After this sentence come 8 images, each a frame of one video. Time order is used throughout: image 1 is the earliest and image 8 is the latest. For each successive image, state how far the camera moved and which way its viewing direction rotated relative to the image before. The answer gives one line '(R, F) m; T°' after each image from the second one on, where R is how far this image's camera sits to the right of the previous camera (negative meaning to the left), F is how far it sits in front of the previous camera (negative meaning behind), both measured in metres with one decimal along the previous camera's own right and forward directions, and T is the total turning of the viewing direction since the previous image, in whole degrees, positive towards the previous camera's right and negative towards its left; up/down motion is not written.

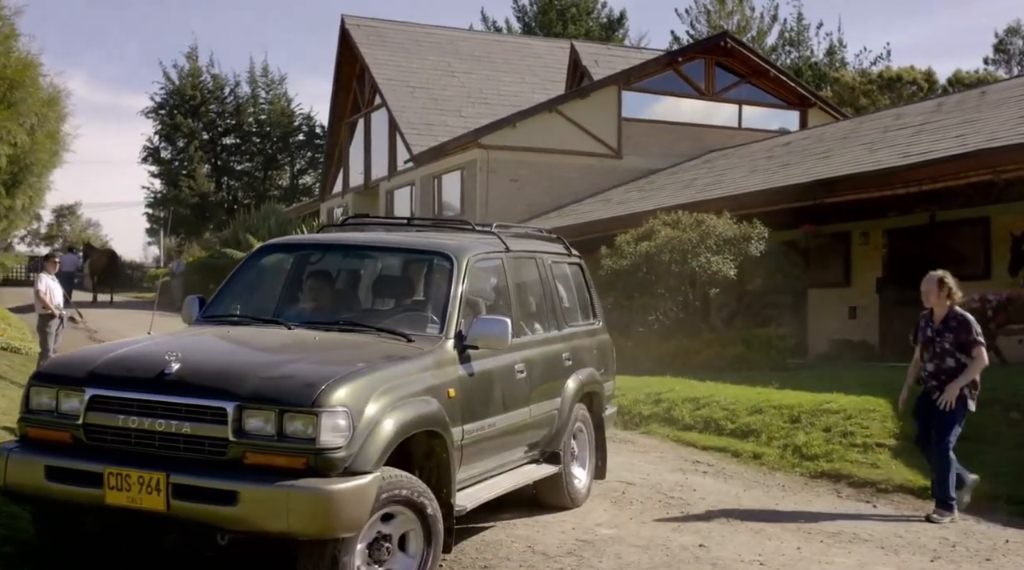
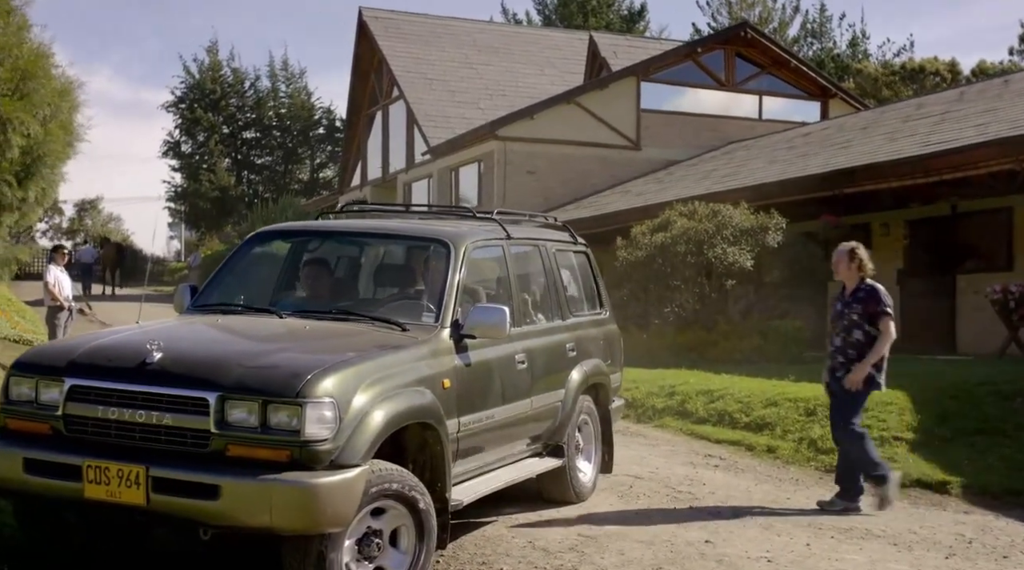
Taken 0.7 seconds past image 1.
(+0.1, +0.2) m; -1°
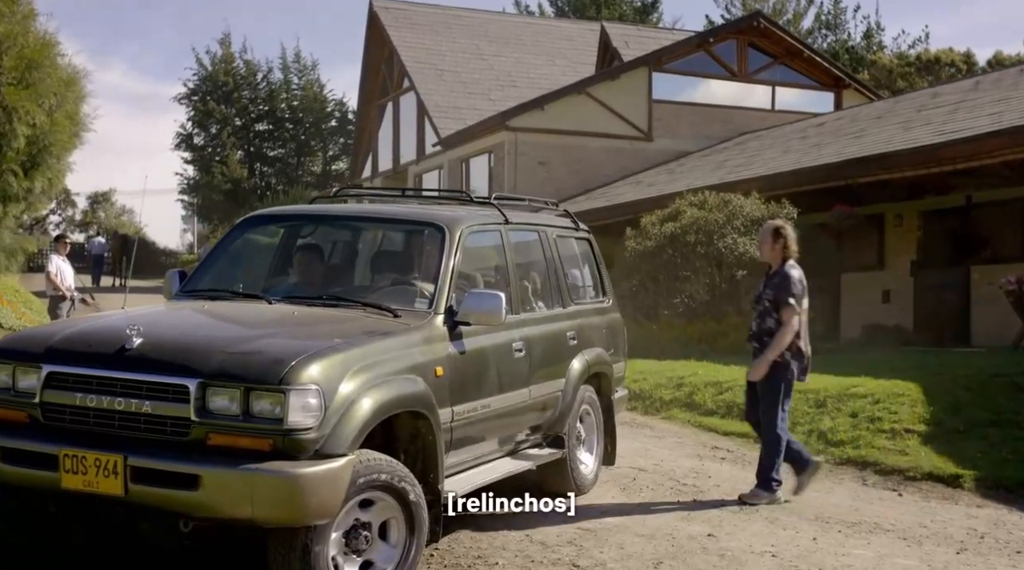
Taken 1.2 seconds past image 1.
(+0.1, +0.2) m; -1°
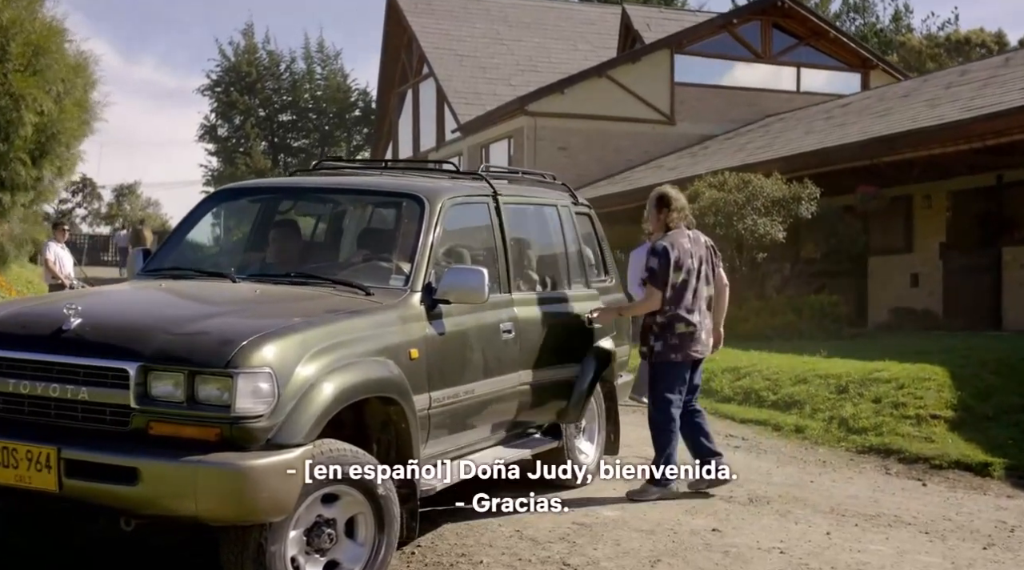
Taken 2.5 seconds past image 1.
(+0.2, +0.5) m; -1°
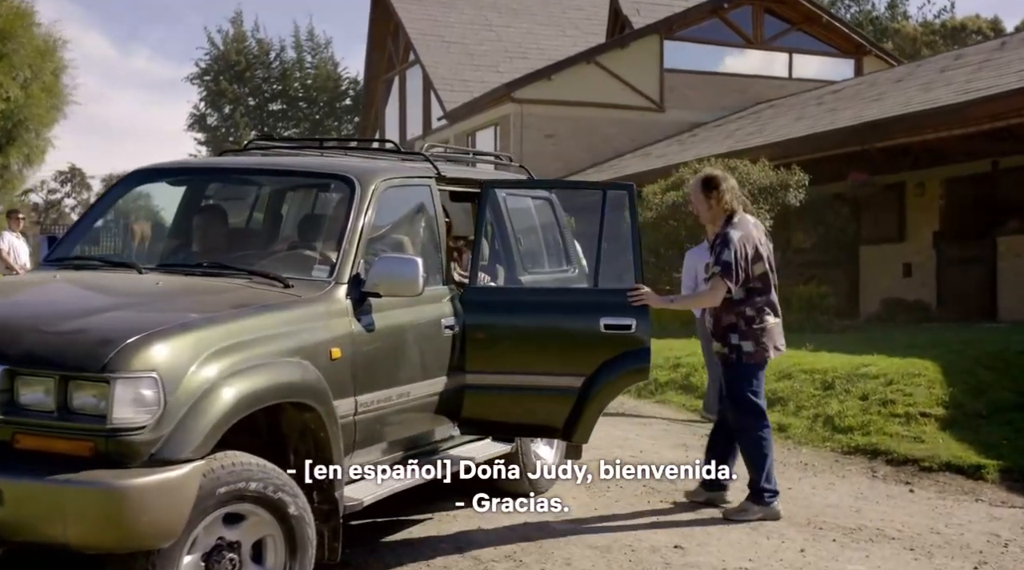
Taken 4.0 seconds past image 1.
(+0.3, +0.6) m; 0°
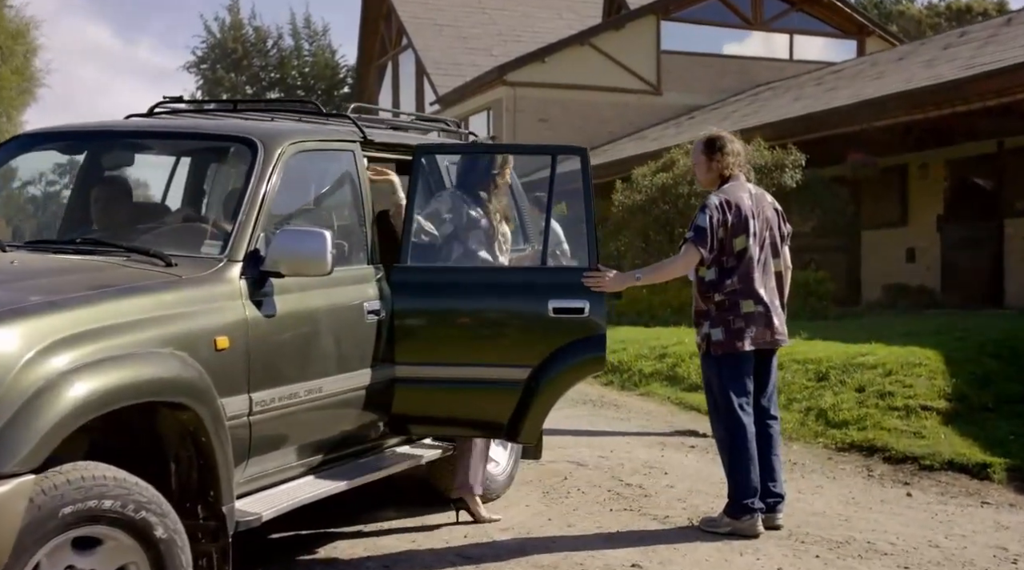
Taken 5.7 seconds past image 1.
(+0.3, +0.8) m; 0°
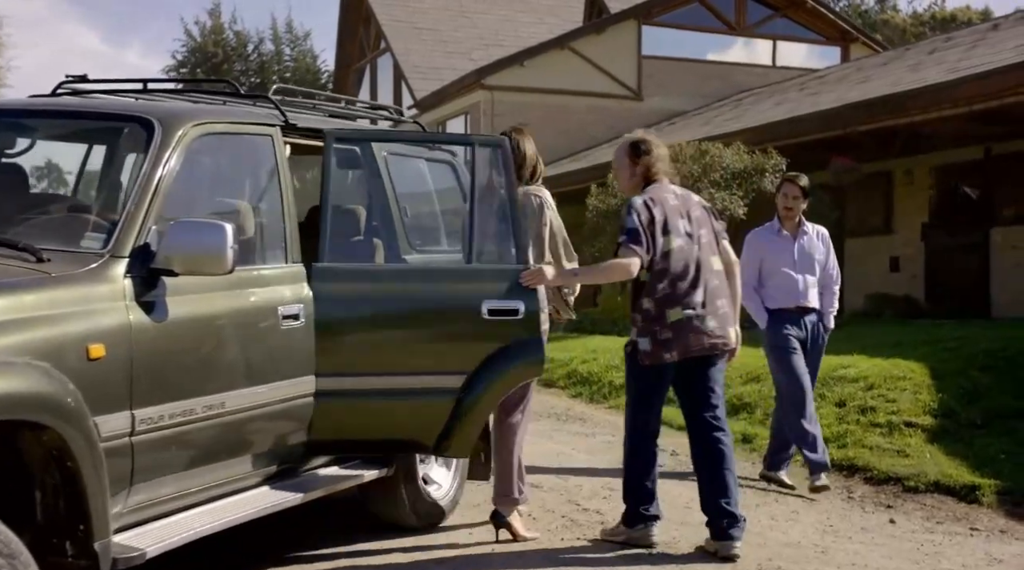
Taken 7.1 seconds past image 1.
(+0.2, +0.6) m; +1°
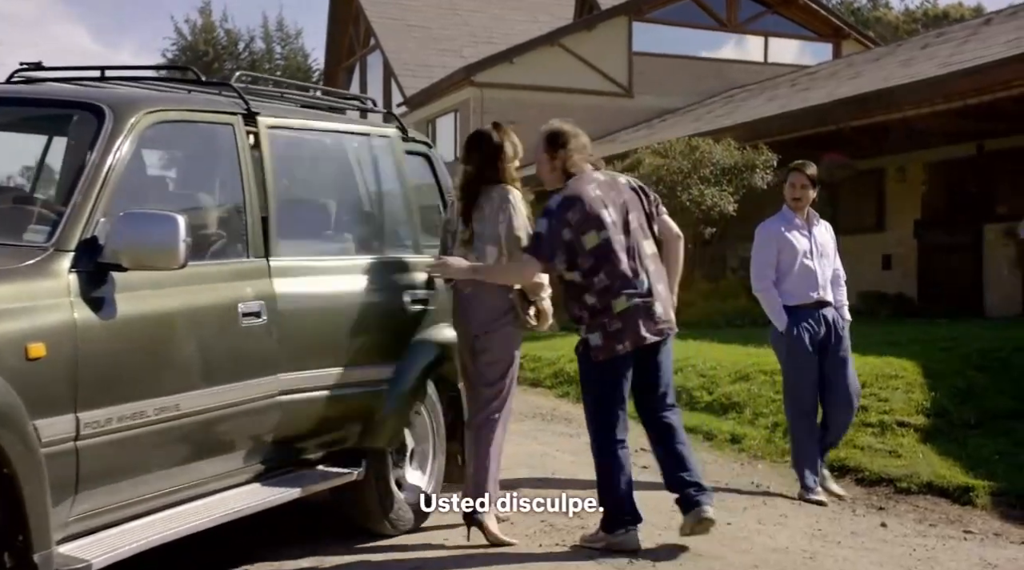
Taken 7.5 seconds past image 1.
(+0.1, +0.2) m; 0°
